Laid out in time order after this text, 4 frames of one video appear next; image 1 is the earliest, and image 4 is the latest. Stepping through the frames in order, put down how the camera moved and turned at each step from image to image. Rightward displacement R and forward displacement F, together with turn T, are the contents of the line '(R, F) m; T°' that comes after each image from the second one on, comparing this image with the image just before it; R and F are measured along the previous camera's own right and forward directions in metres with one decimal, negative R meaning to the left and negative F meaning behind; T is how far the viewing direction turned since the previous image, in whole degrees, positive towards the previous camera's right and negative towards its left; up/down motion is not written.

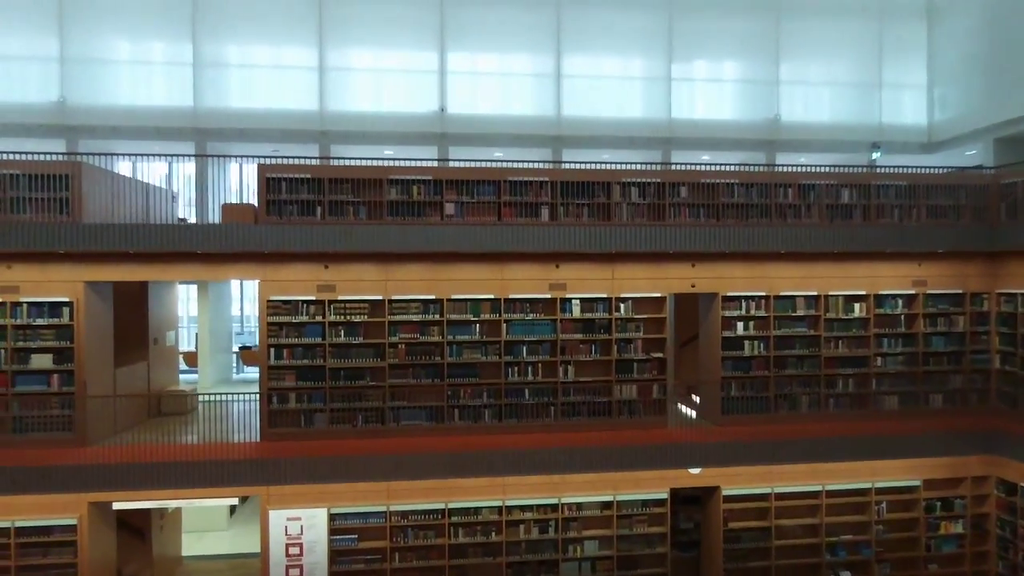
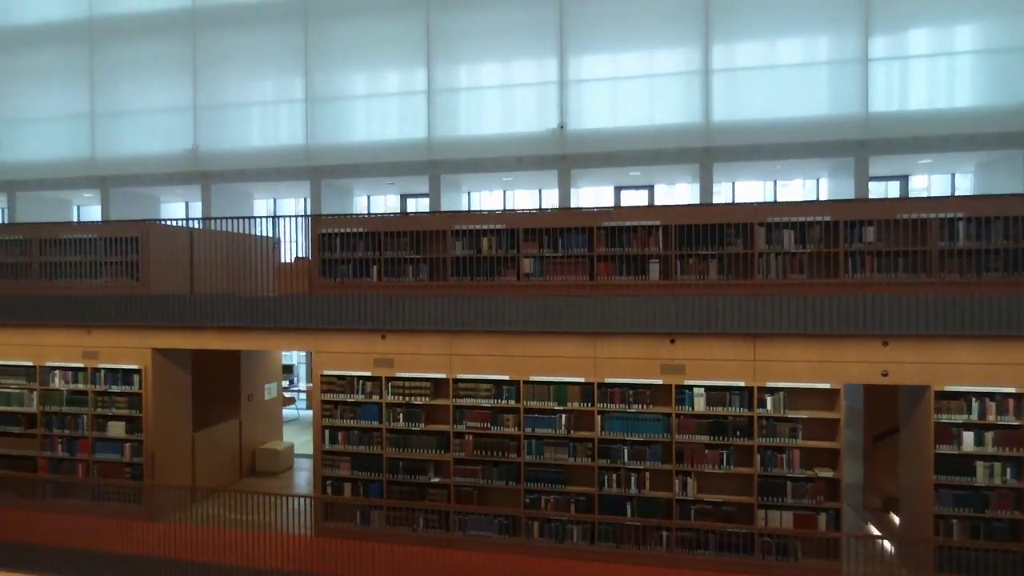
(+0.9, +2.0) m; -18°
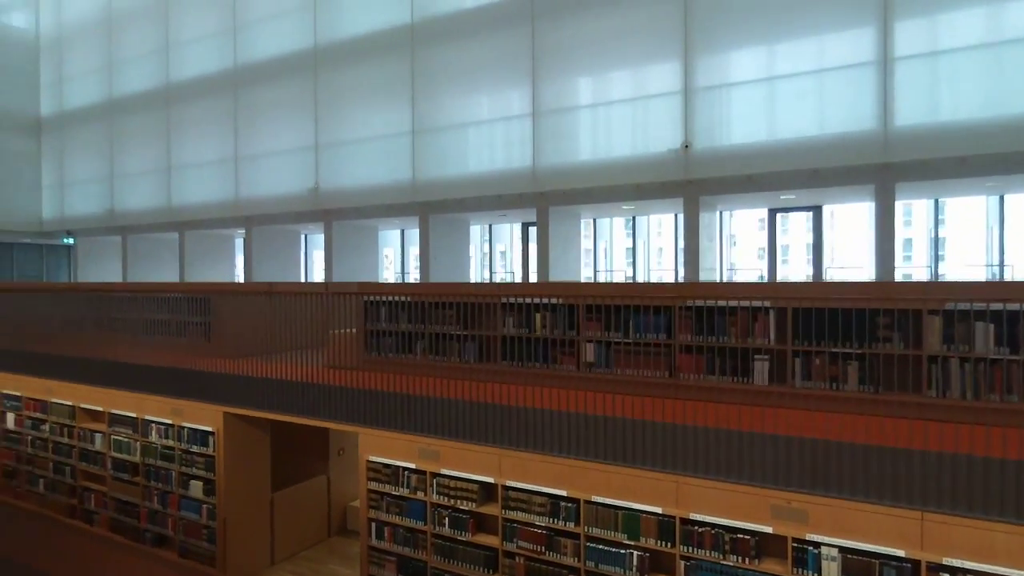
(+1.0, +1.5) m; -17°
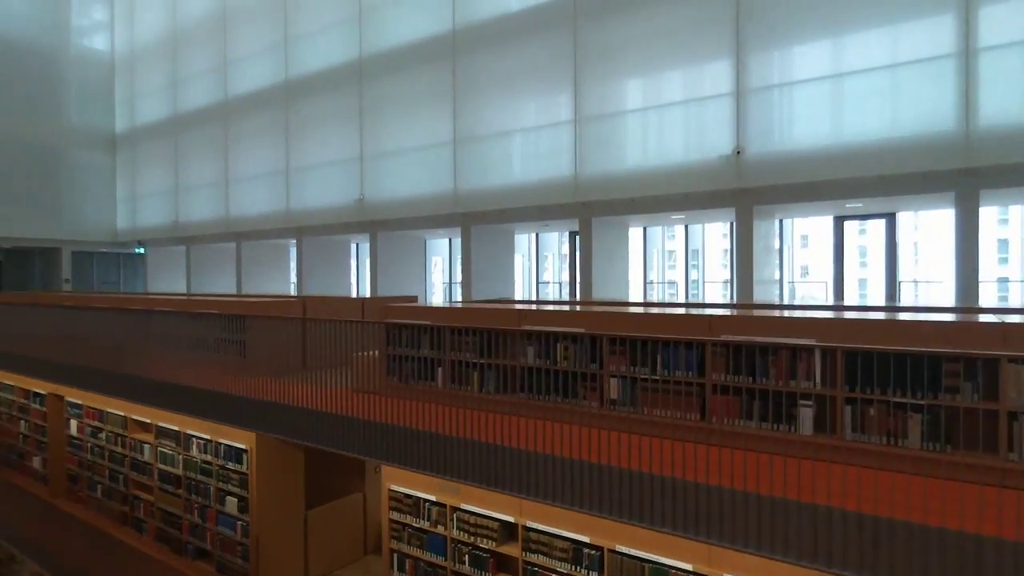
(+0.3, +0.4) m; -6°
